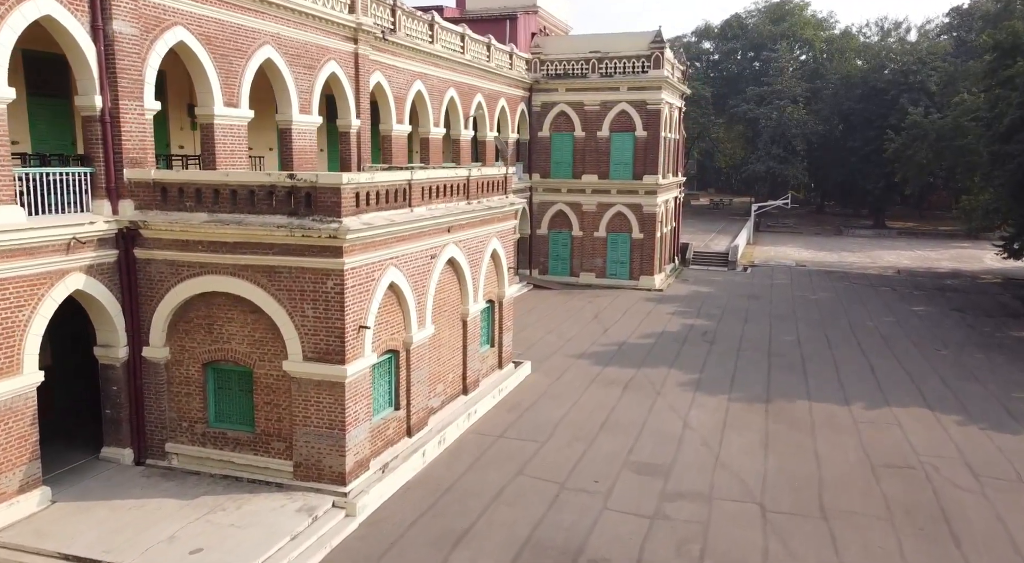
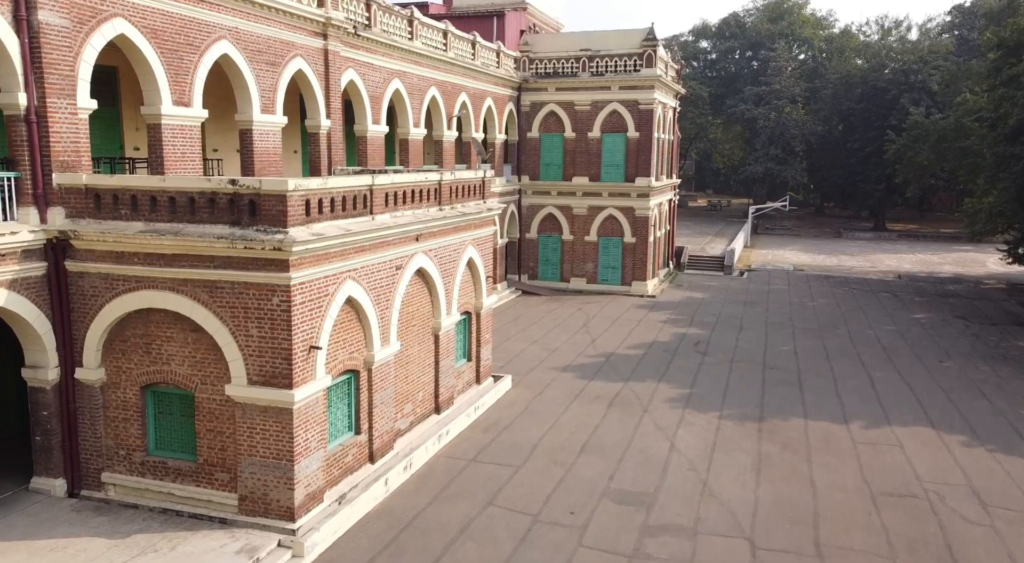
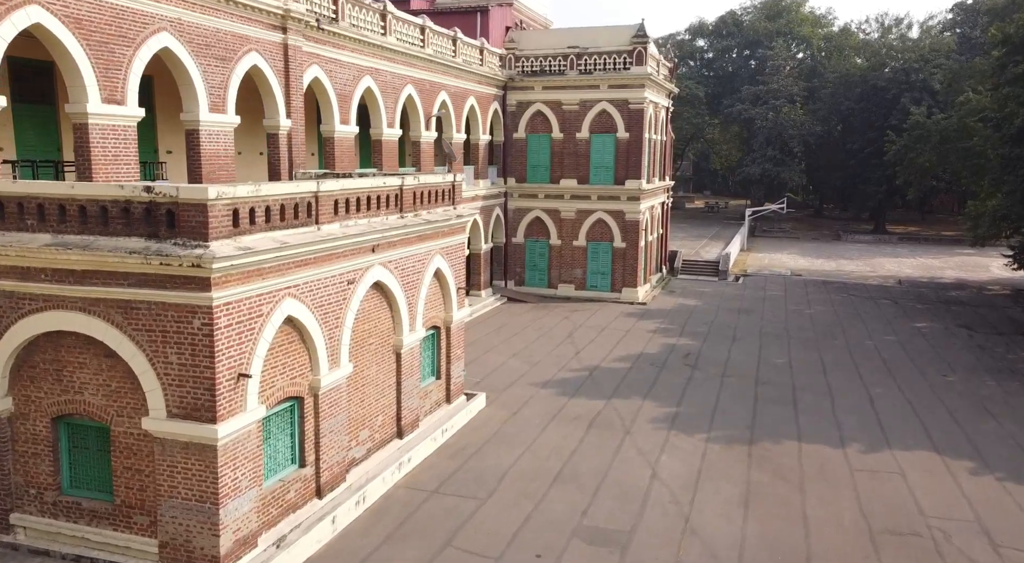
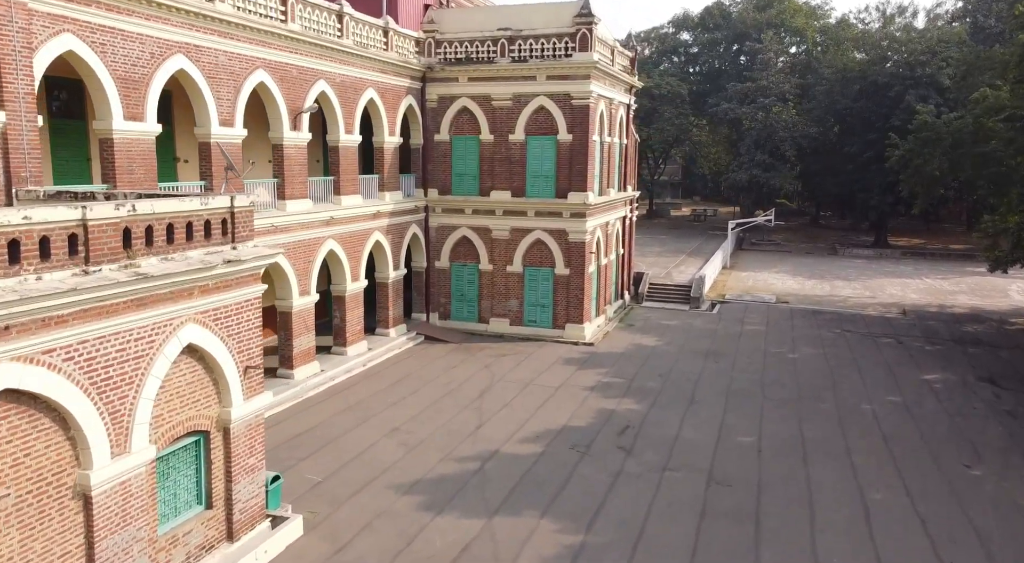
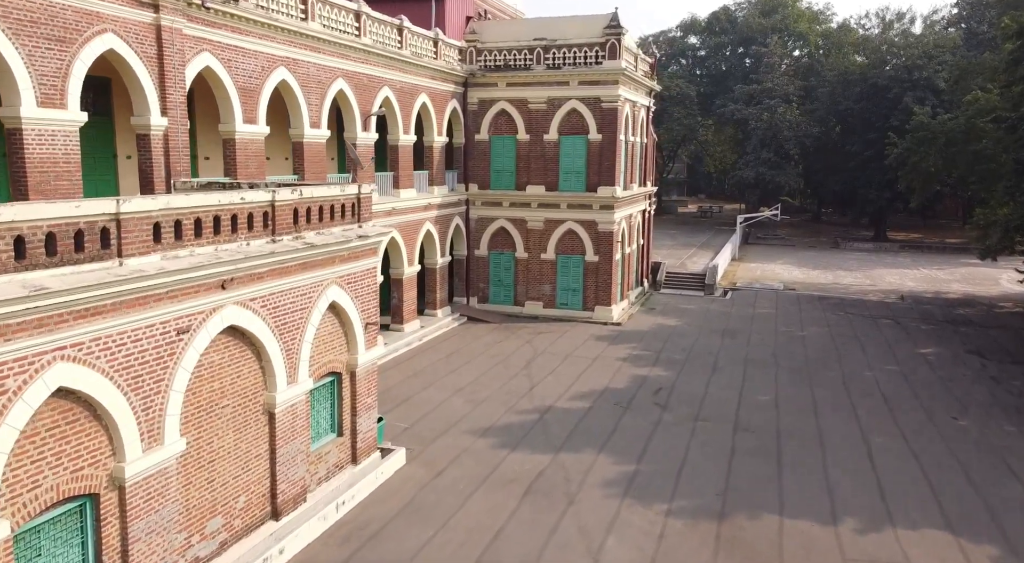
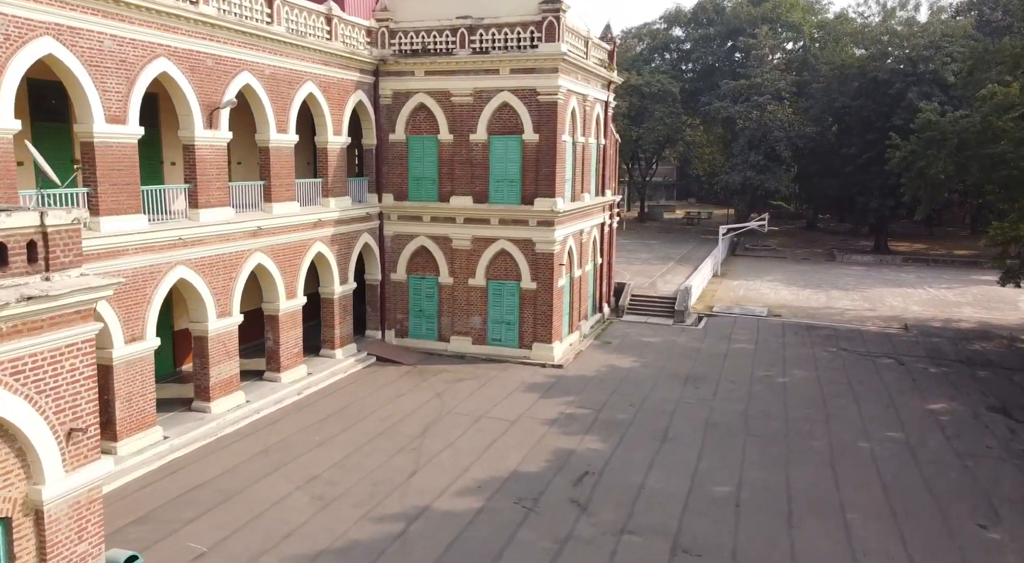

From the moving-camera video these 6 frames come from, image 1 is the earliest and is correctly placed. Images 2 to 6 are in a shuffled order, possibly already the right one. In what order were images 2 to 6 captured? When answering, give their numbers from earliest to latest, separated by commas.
2, 3, 5, 4, 6
